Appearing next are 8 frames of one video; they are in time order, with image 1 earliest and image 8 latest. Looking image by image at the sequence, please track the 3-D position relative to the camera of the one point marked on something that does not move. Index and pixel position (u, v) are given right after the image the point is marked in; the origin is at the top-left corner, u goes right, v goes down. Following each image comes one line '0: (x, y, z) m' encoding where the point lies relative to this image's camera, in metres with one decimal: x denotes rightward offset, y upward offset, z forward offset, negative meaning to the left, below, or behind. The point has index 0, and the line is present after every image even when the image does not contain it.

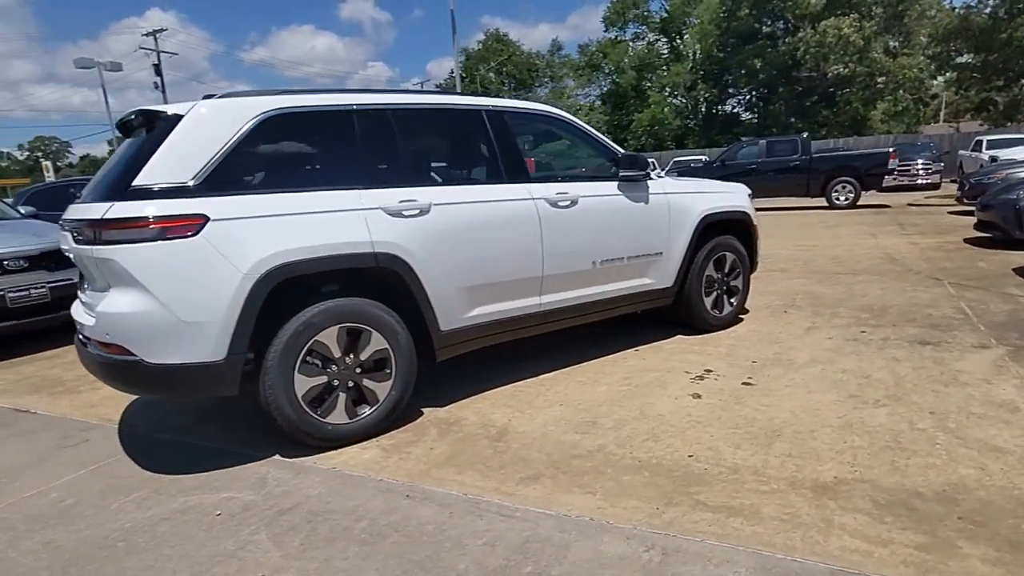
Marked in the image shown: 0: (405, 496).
0: (-0.5, -1.0, +3.0) m
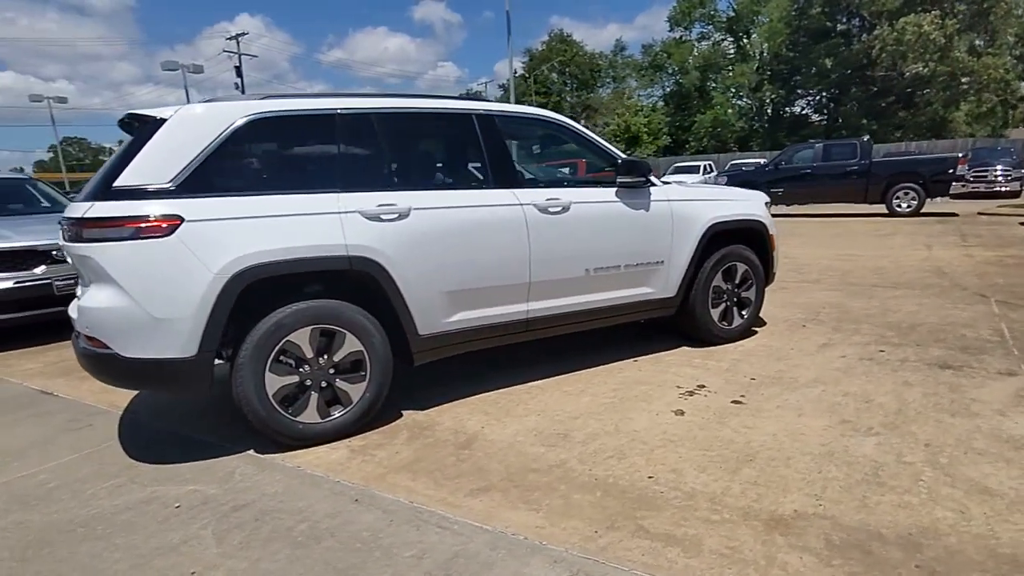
0: (-0.8, -1.0, +3.0) m
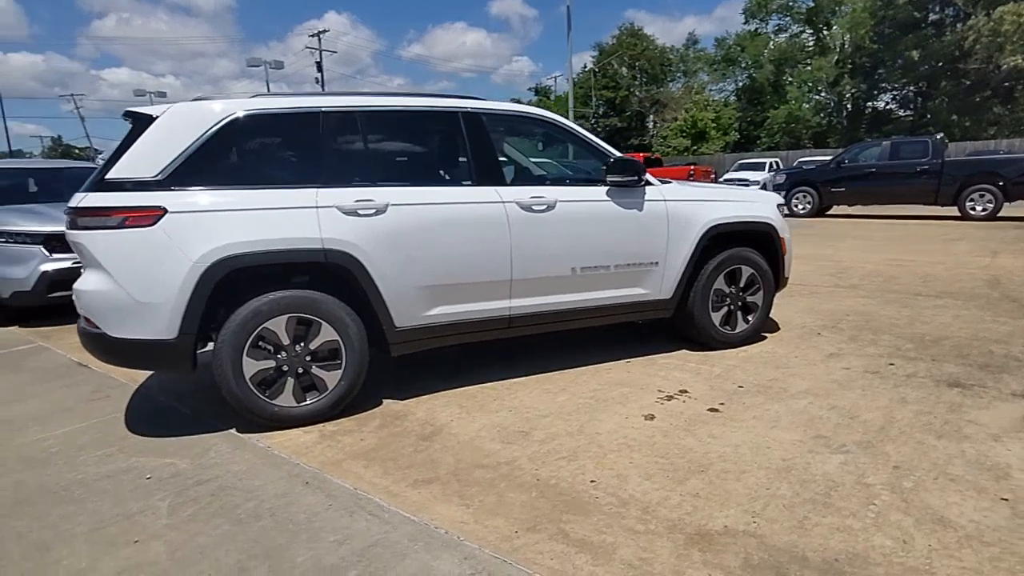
0: (-1.1, -1.0, +3.1) m
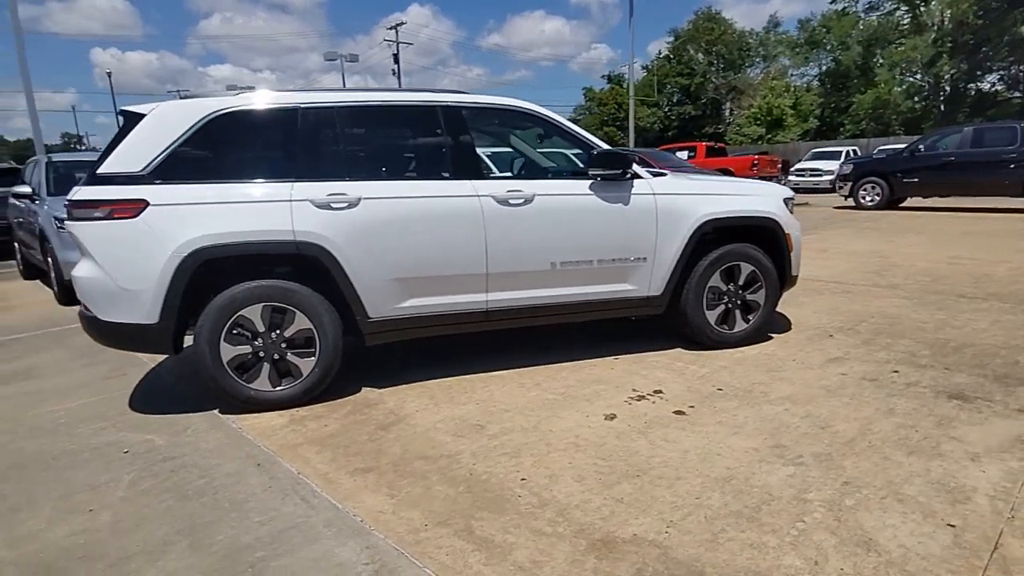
0: (-1.4, -0.9, +3.3) m
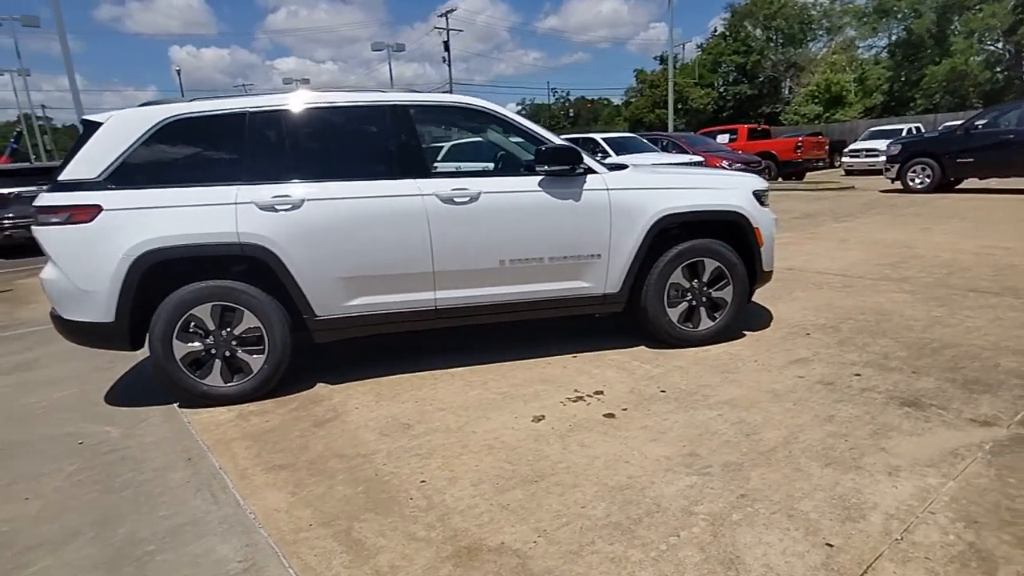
0: (-1.8, -0.9, +3.4) m
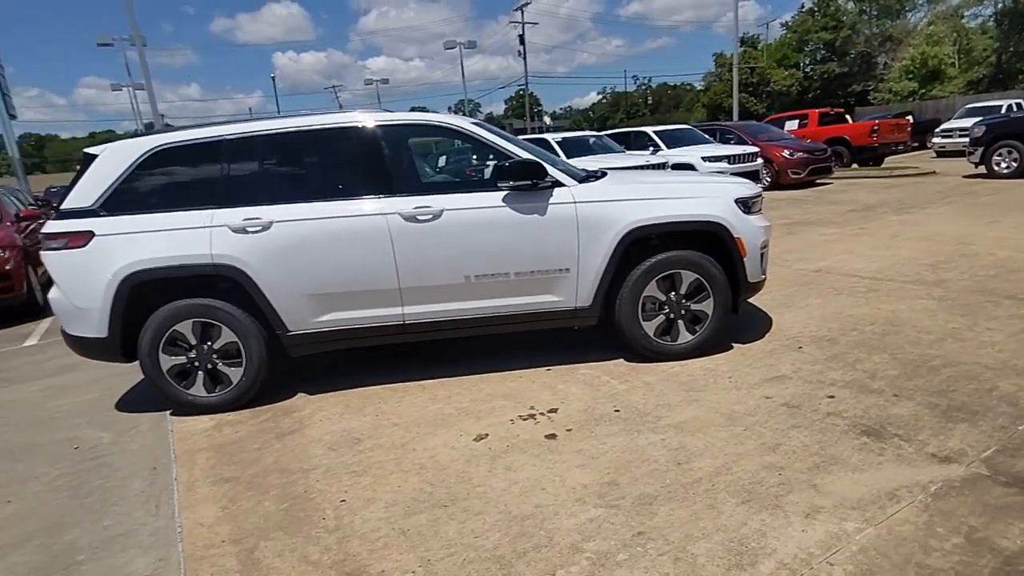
0: (-2.1, -1.1, +3.7) m
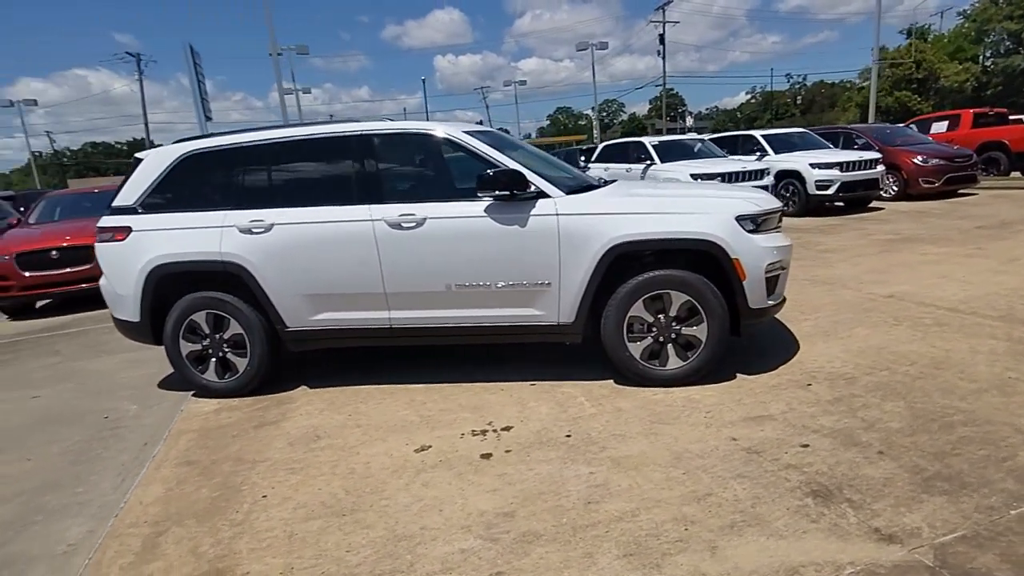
0: (-2.4, -1.0, +4.0) m
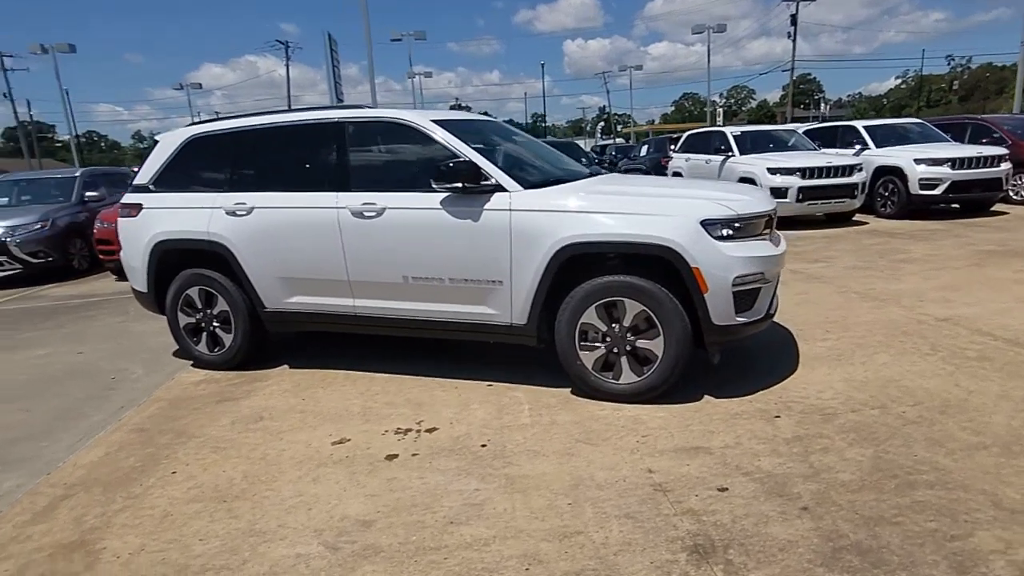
0: (-2.8, -0.8, +4.3) m
